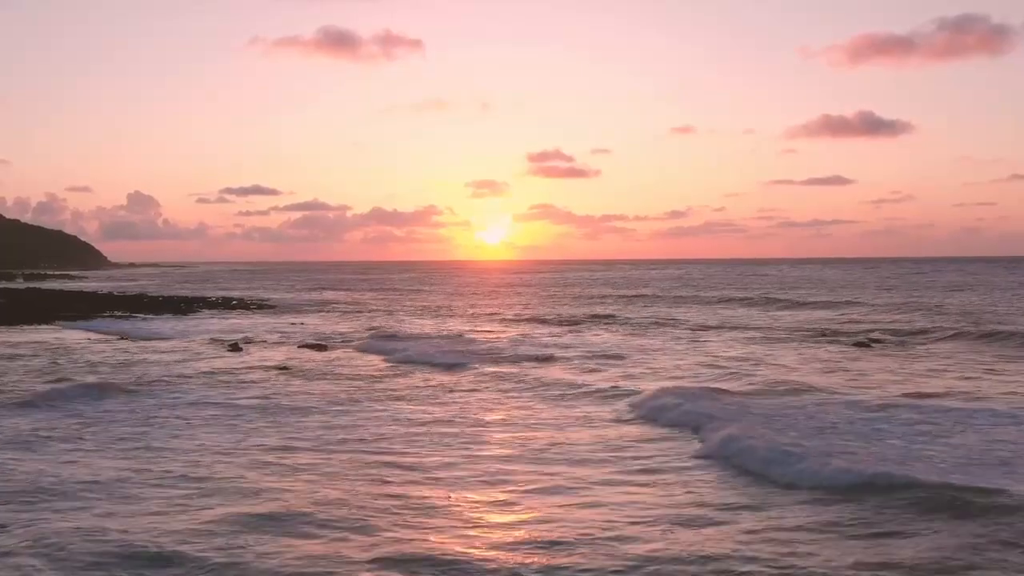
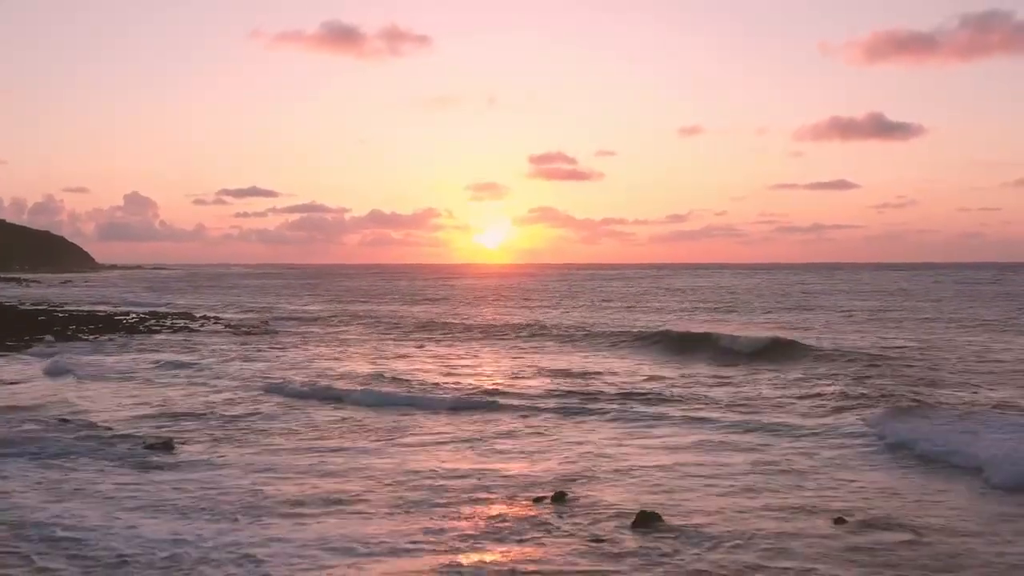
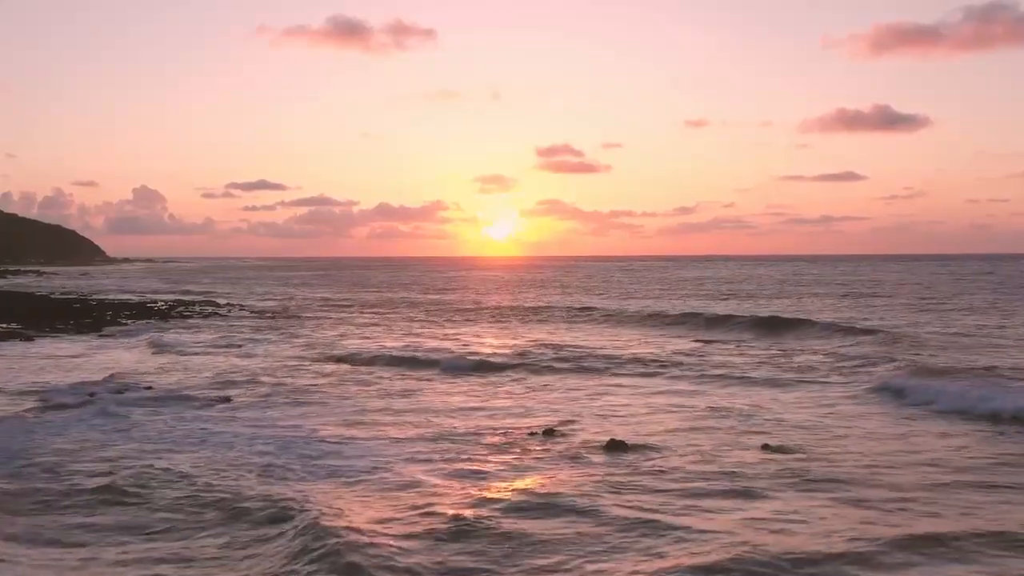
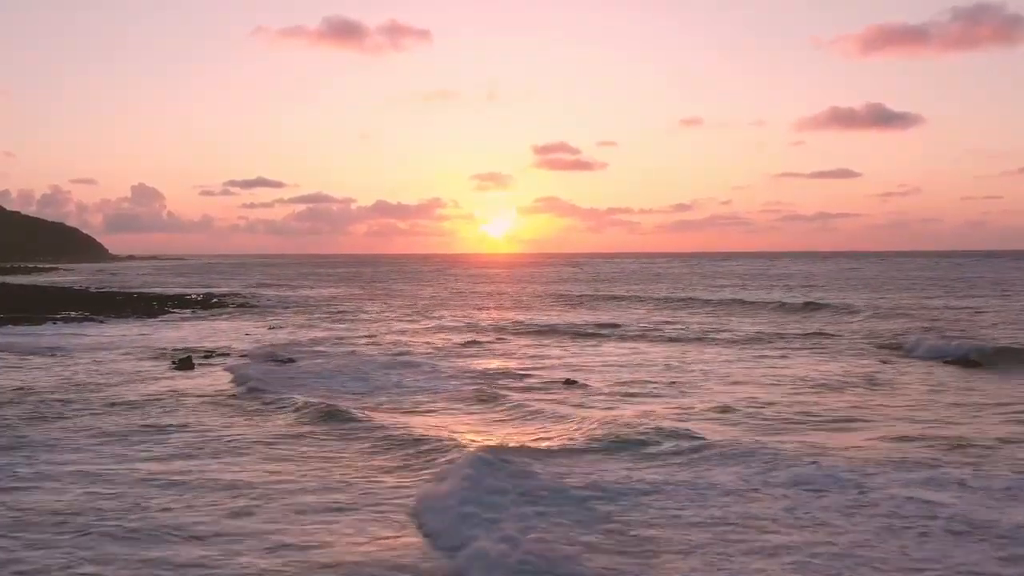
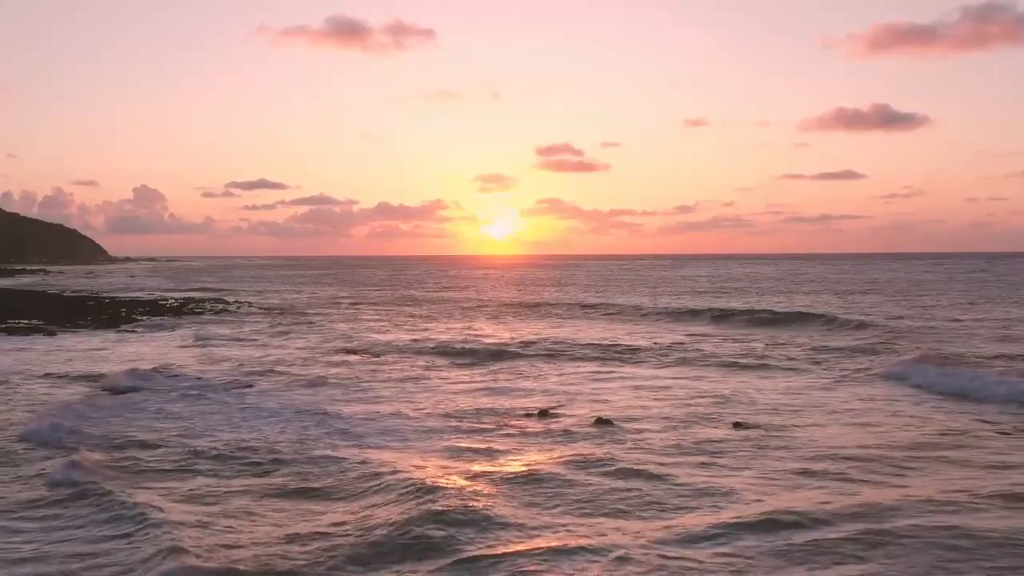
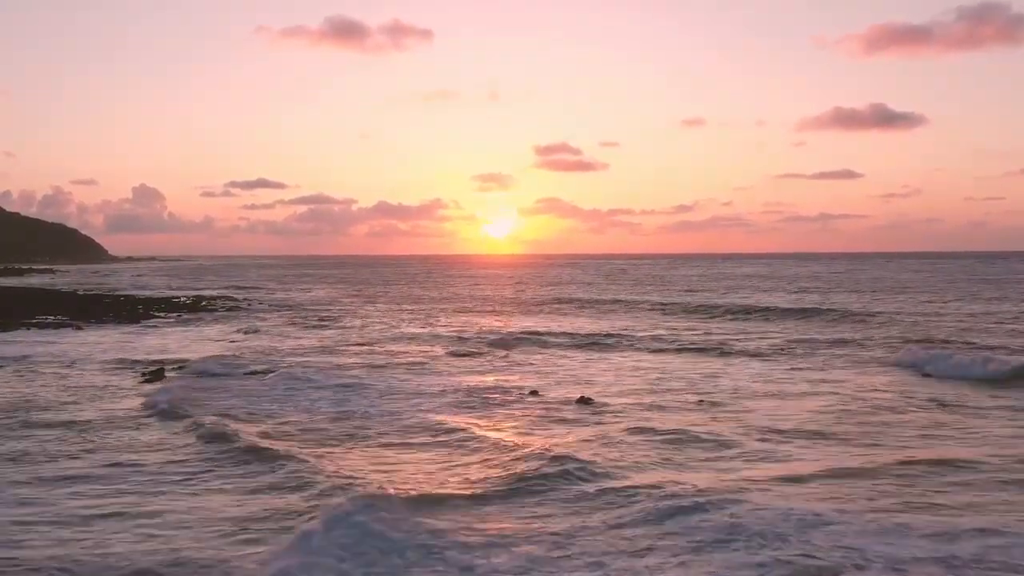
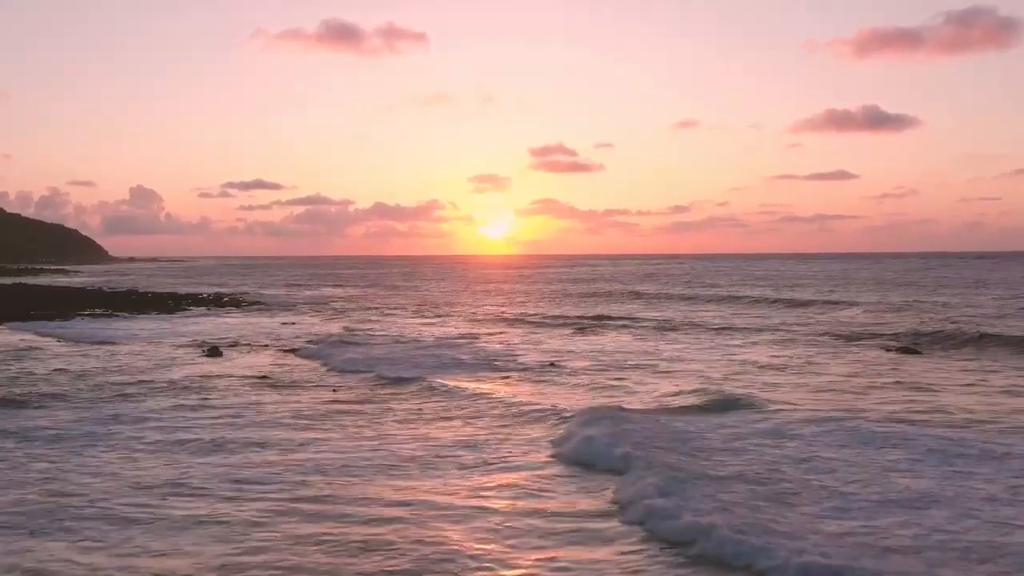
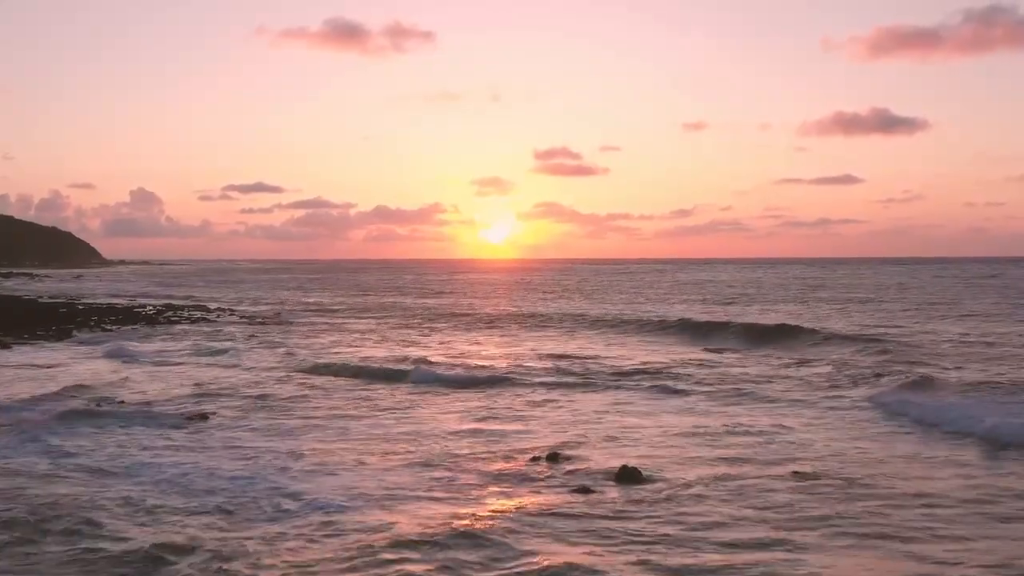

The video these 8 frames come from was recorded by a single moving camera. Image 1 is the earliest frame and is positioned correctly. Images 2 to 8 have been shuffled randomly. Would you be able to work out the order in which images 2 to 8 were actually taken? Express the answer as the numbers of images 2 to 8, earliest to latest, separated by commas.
7, 4, 6, 5, 3, 8, 2
